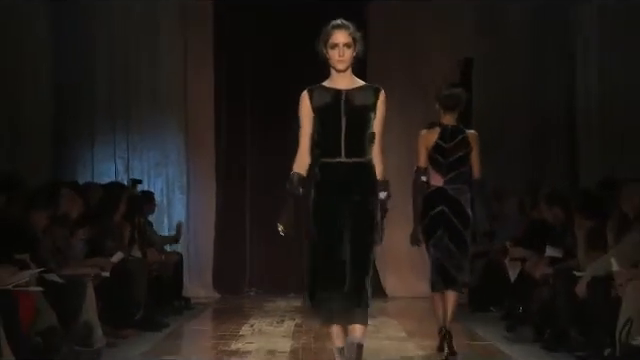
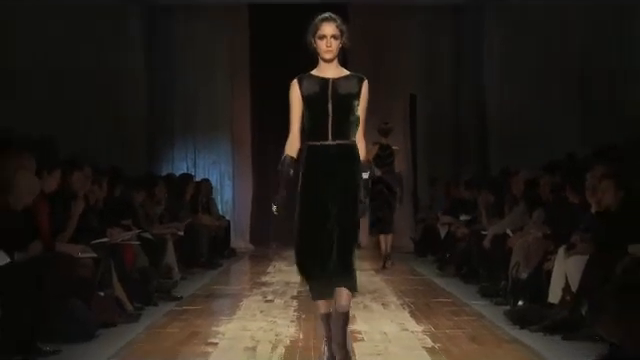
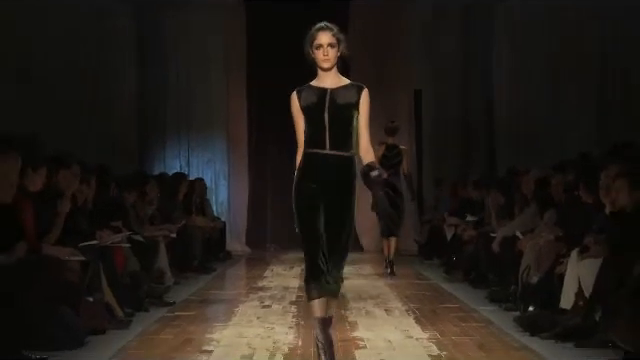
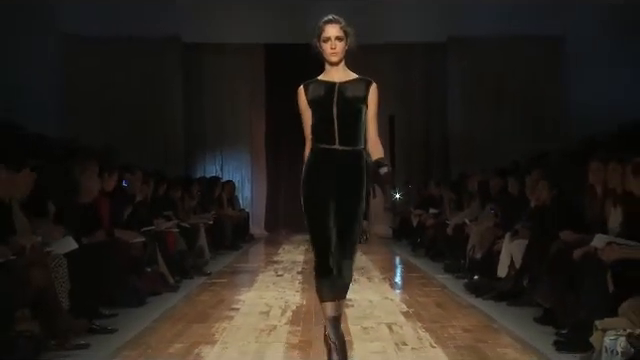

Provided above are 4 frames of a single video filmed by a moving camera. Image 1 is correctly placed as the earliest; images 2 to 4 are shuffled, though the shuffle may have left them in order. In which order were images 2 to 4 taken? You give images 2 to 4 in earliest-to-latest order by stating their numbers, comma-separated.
3, 2, 4
